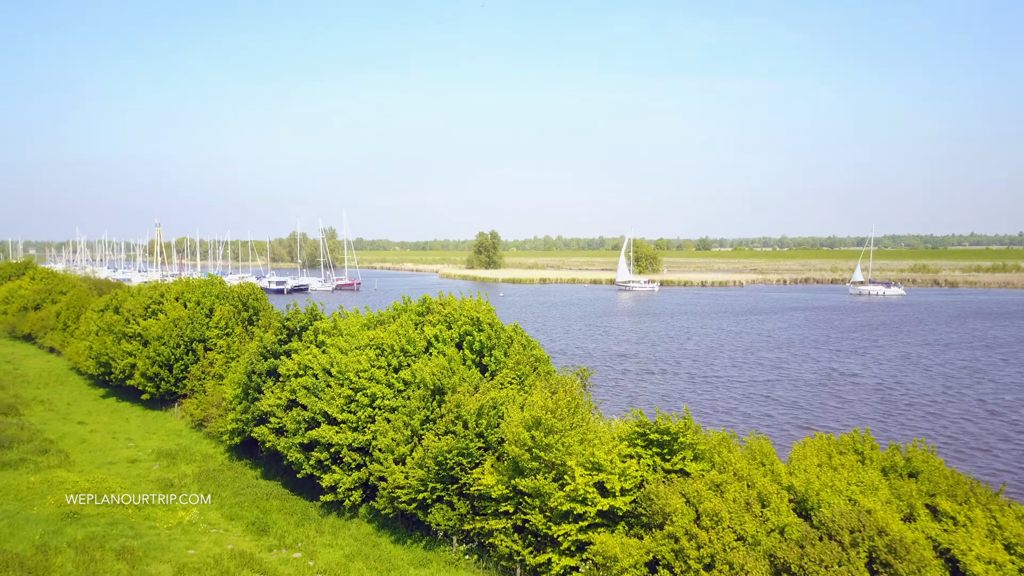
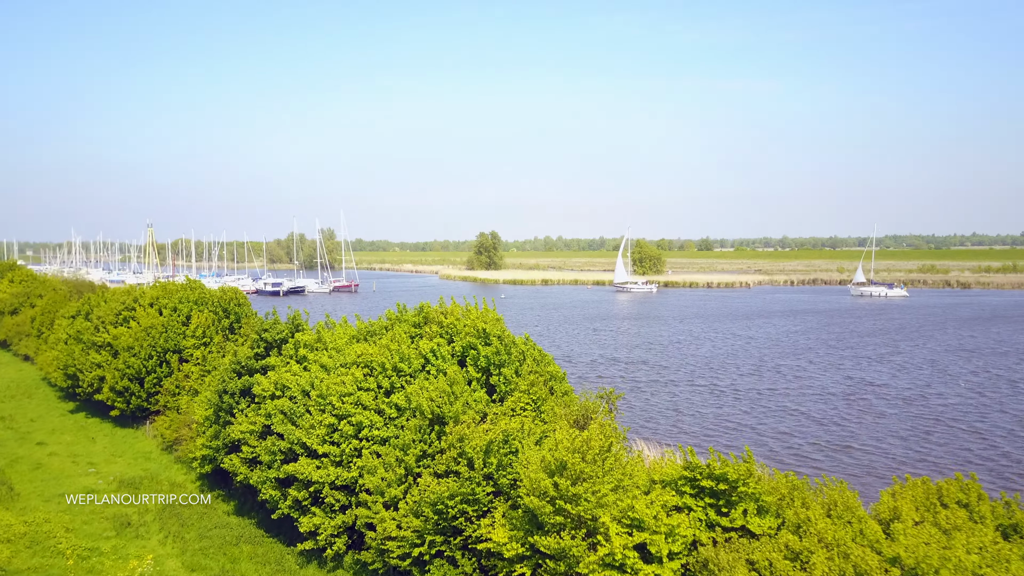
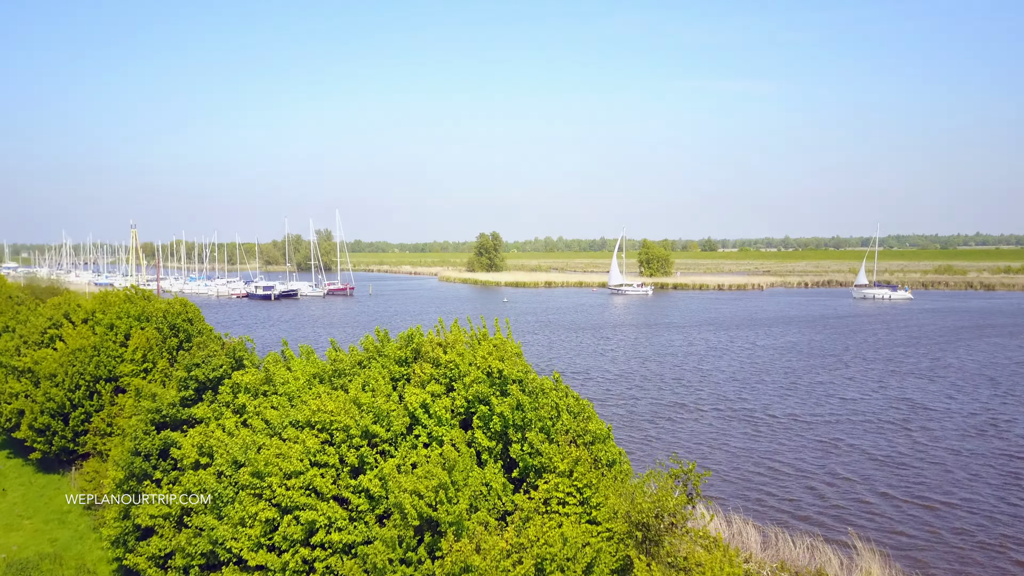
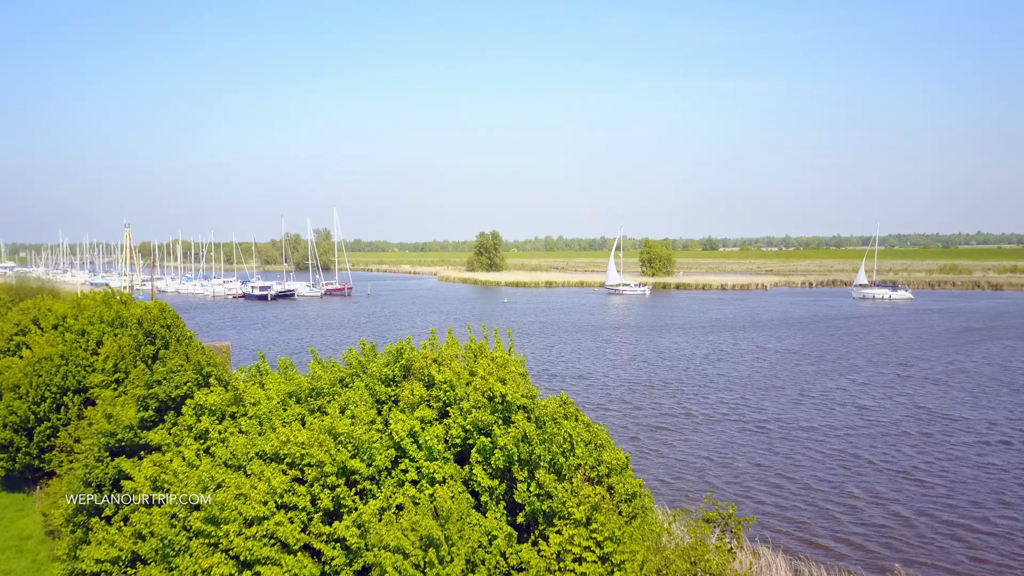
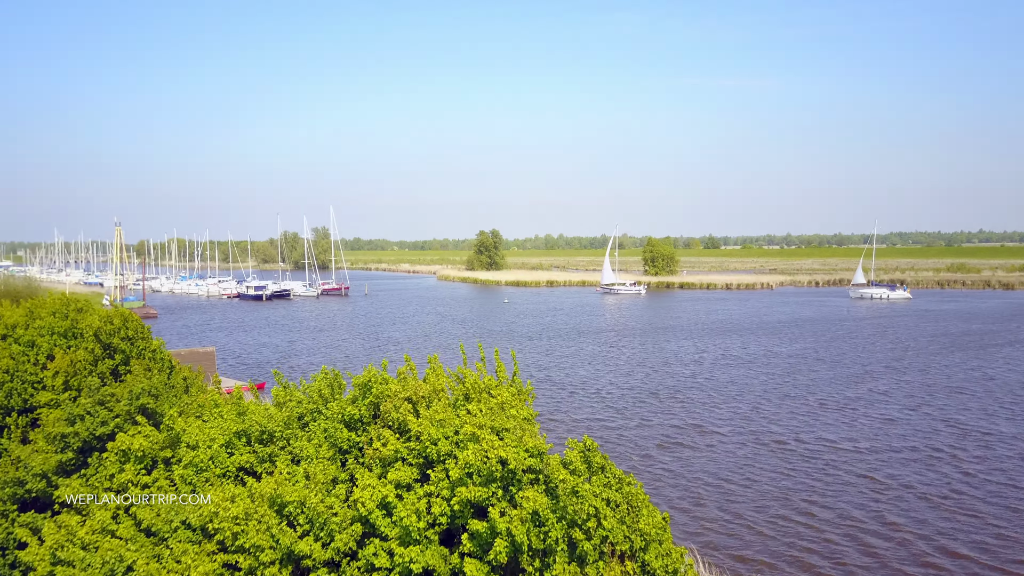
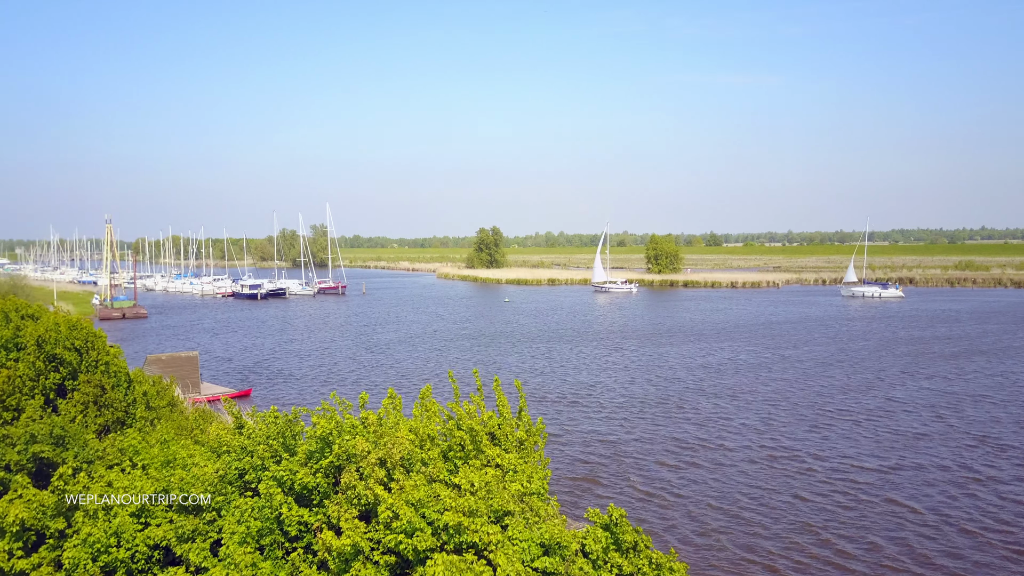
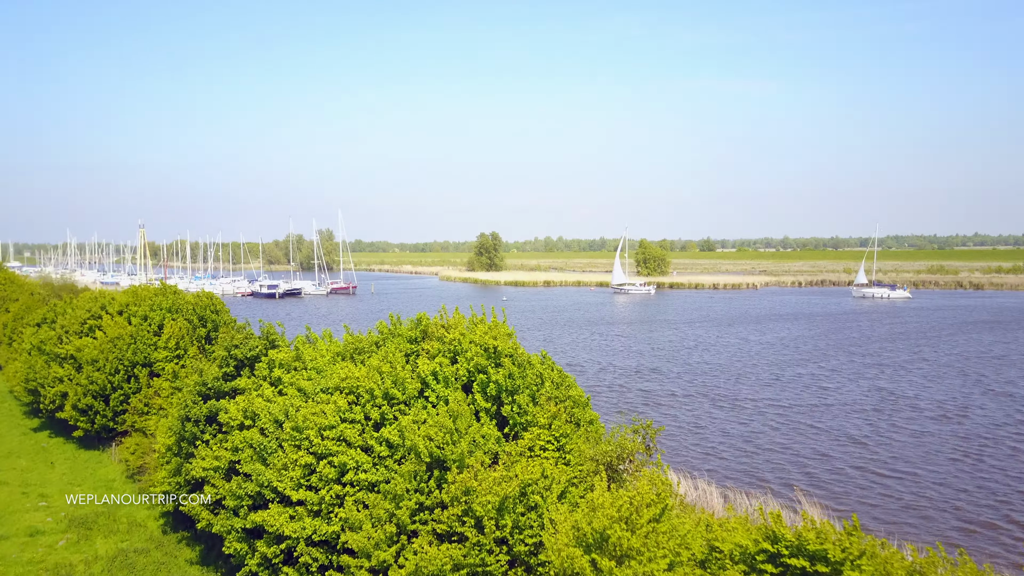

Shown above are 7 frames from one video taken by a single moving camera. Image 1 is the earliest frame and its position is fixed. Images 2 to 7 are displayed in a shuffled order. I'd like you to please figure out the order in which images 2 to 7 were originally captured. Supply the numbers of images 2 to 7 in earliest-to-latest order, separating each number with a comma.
2, 7, 3, 4, 5, 6
